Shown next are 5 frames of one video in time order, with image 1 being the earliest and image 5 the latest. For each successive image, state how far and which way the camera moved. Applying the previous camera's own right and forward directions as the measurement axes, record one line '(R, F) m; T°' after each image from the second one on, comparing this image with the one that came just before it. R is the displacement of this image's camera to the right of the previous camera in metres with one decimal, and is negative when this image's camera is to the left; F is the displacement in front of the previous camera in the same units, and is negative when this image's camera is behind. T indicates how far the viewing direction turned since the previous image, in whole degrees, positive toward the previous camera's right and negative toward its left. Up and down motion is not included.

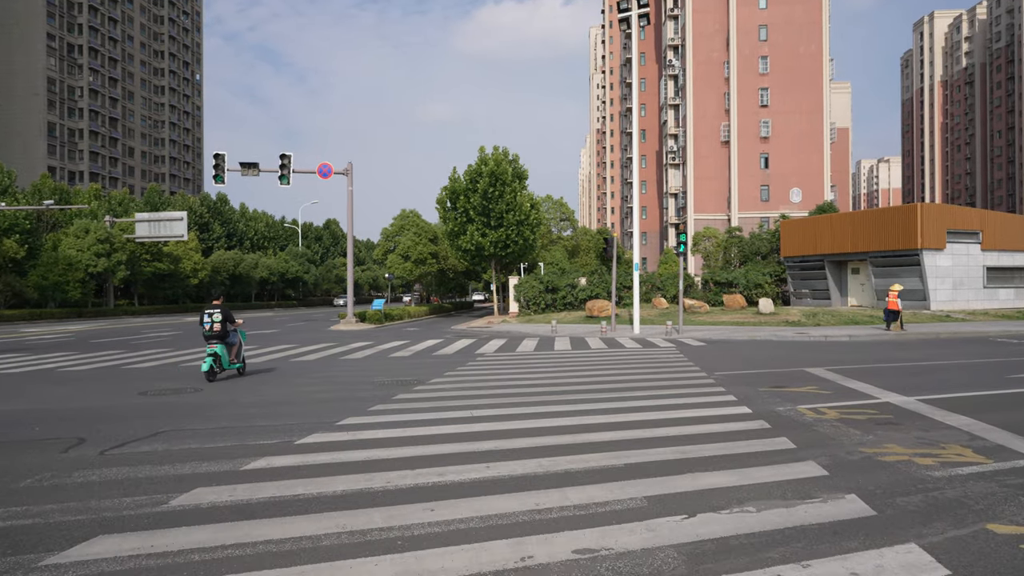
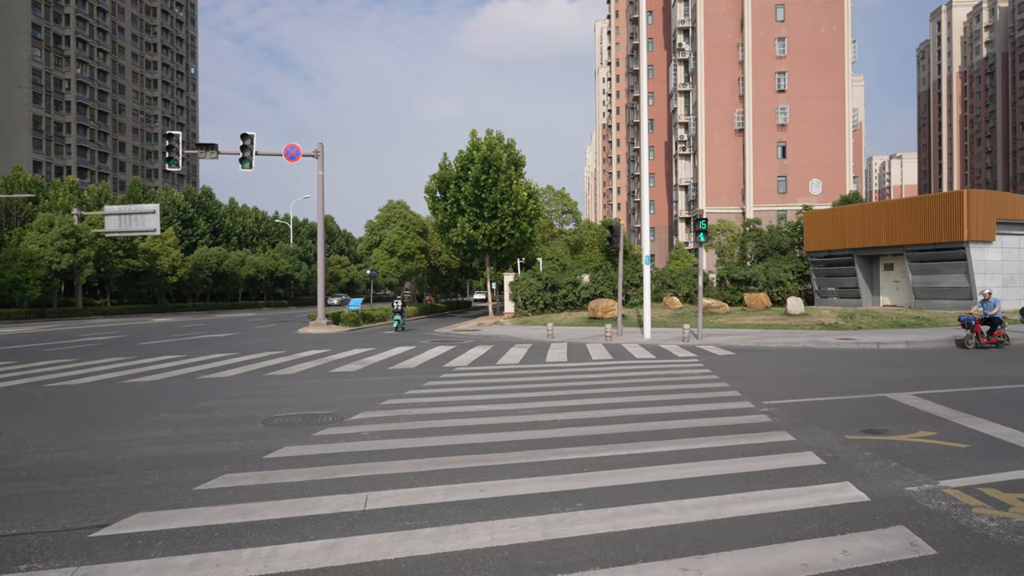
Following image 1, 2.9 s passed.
(+0.6, +3.6) m; -1°
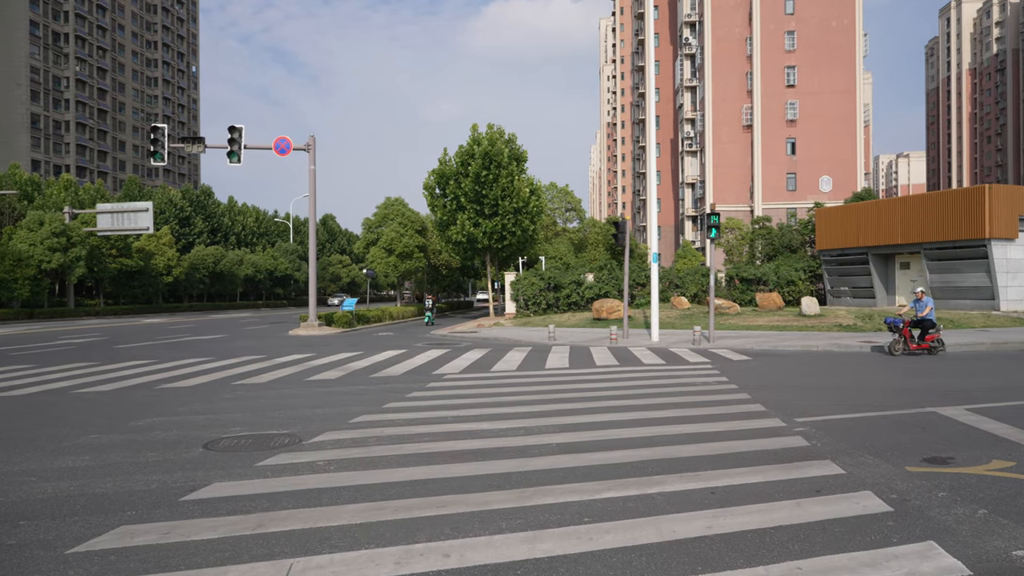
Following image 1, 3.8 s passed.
(+0.2, +1.2) m; 0°
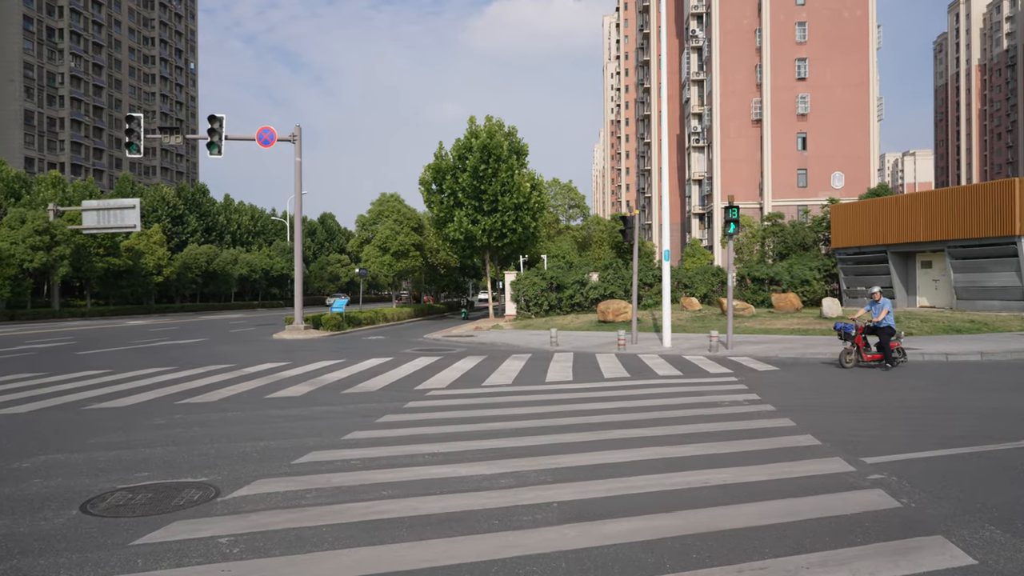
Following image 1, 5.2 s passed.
(+0.1, +1.6) m; 0°
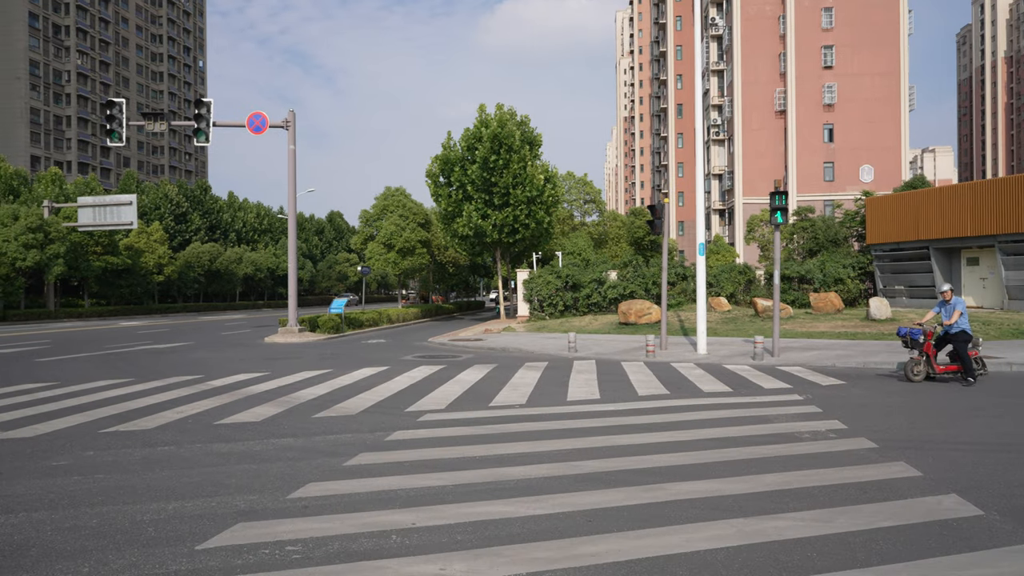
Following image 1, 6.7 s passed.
(0.0, +2.0) m; -1°
